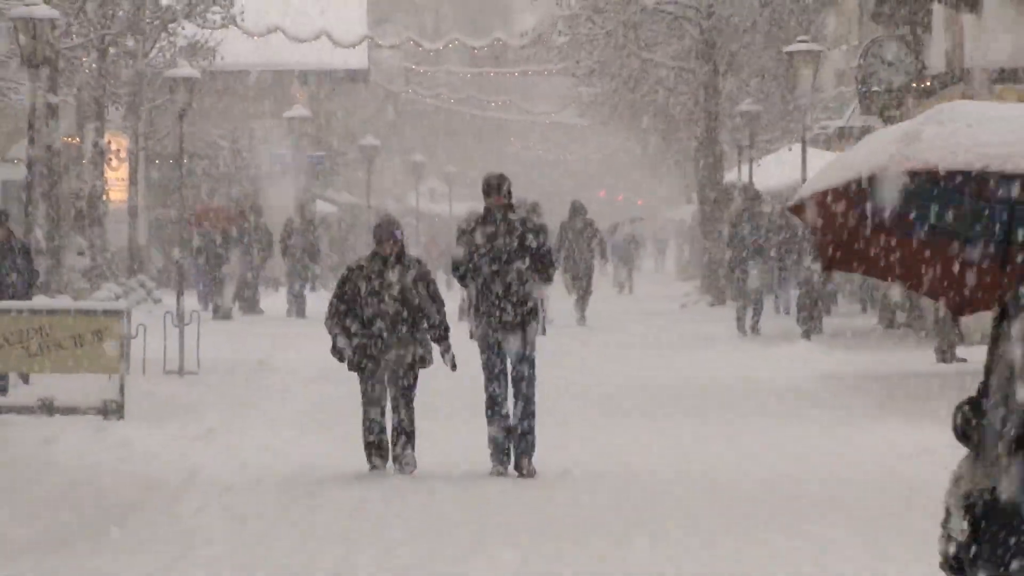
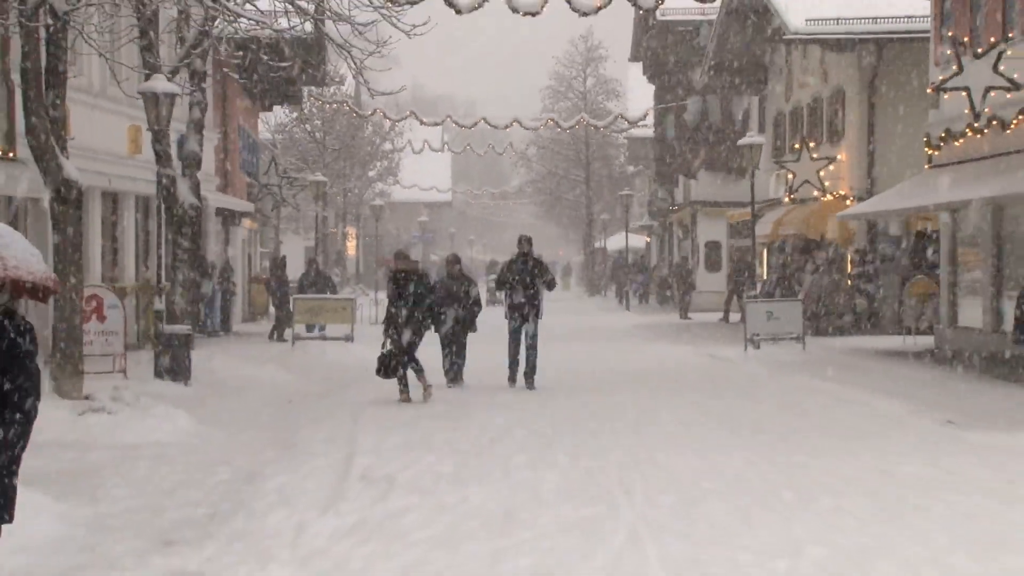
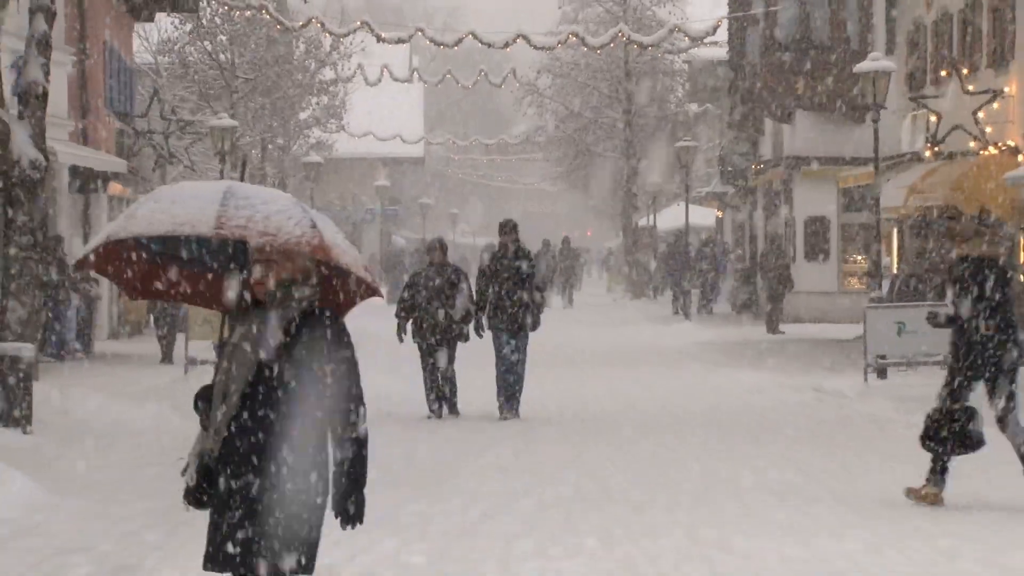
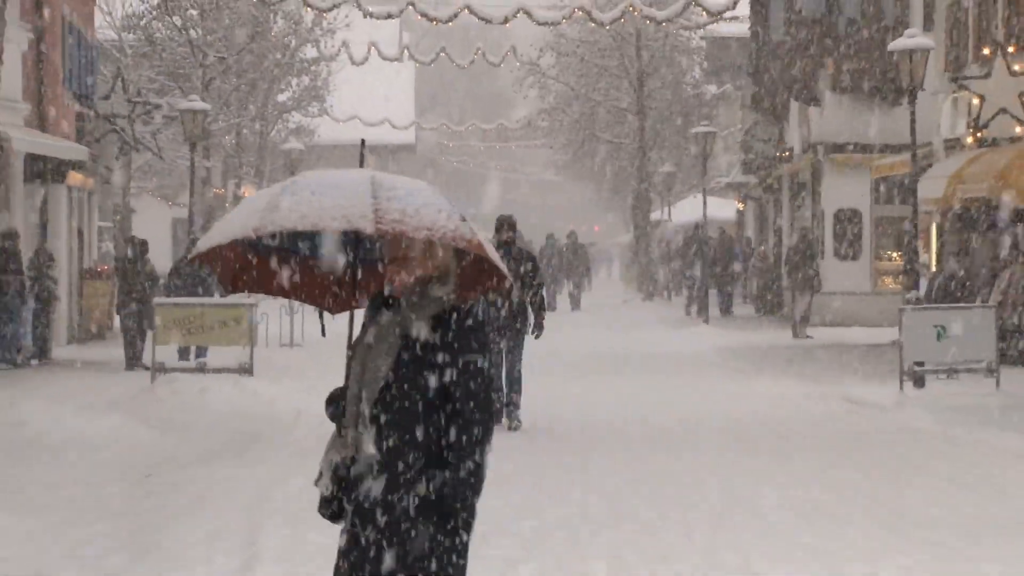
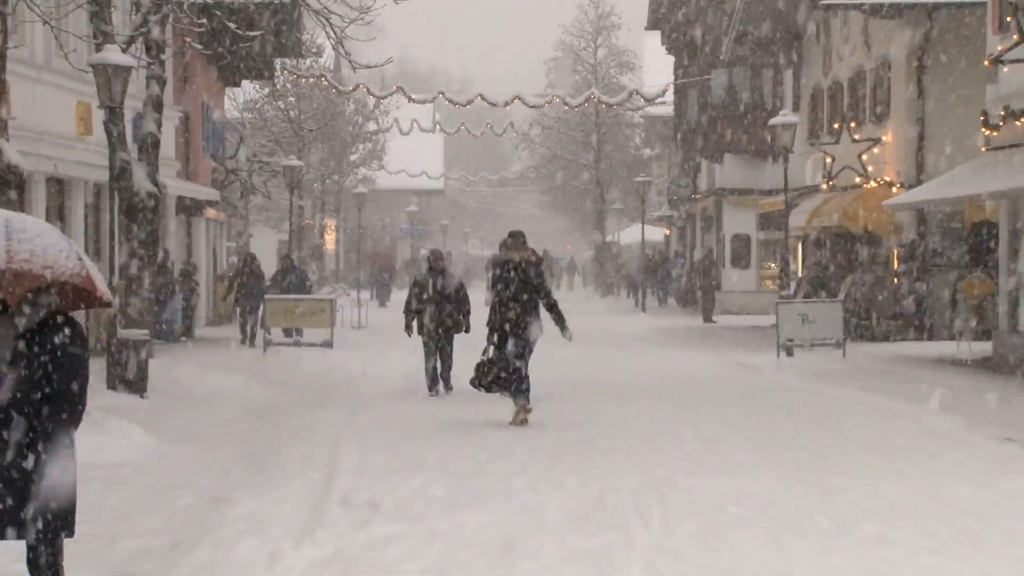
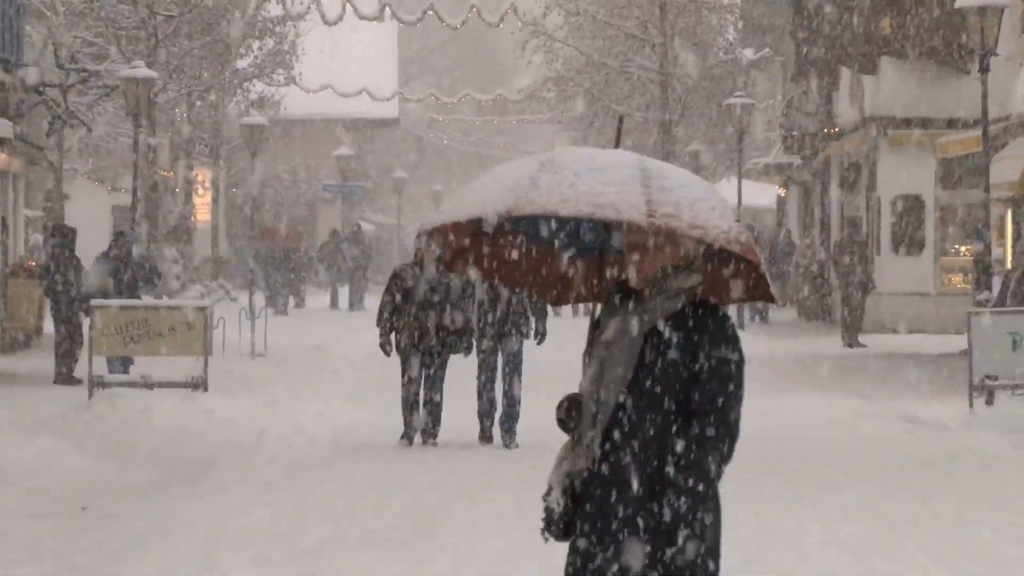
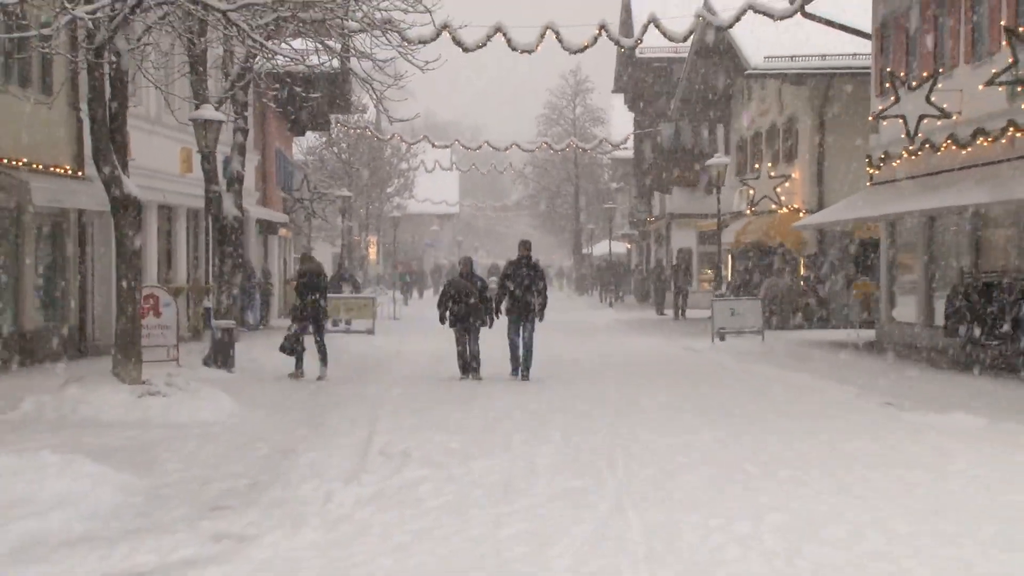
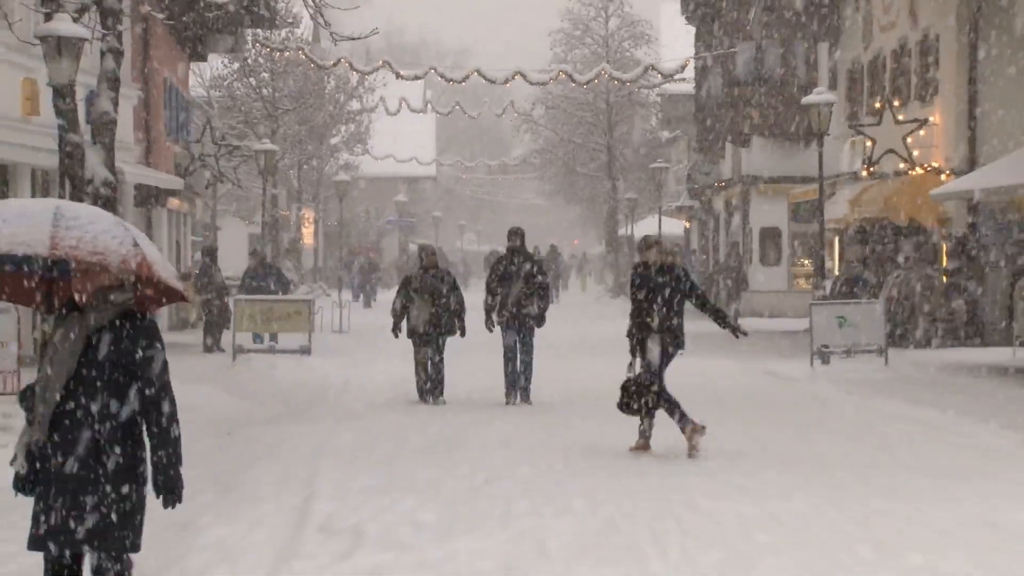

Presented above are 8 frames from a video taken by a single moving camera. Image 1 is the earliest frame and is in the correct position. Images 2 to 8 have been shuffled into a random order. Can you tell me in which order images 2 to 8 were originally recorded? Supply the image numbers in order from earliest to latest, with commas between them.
6, 4, 3, 8, 5, 2, 7
